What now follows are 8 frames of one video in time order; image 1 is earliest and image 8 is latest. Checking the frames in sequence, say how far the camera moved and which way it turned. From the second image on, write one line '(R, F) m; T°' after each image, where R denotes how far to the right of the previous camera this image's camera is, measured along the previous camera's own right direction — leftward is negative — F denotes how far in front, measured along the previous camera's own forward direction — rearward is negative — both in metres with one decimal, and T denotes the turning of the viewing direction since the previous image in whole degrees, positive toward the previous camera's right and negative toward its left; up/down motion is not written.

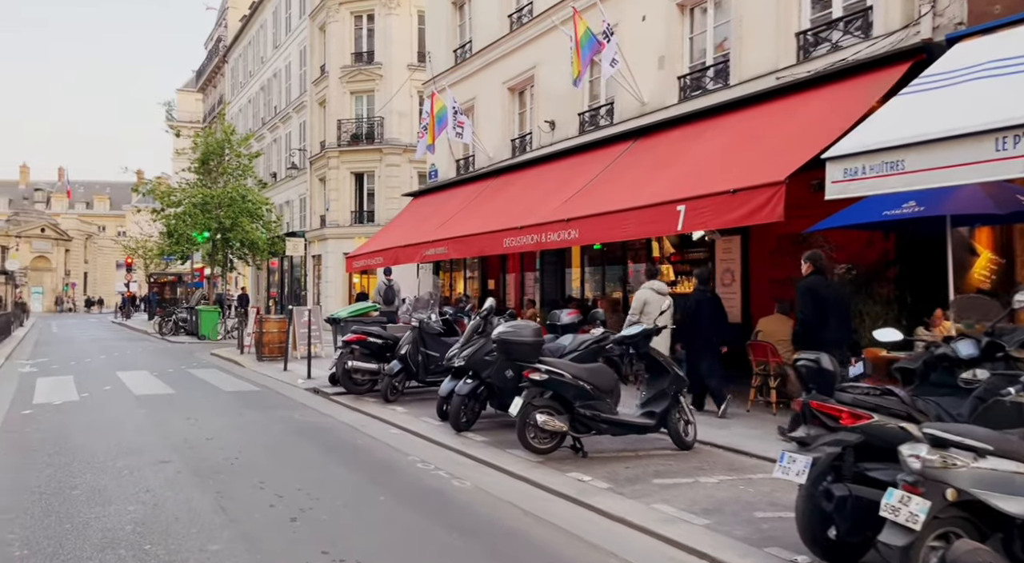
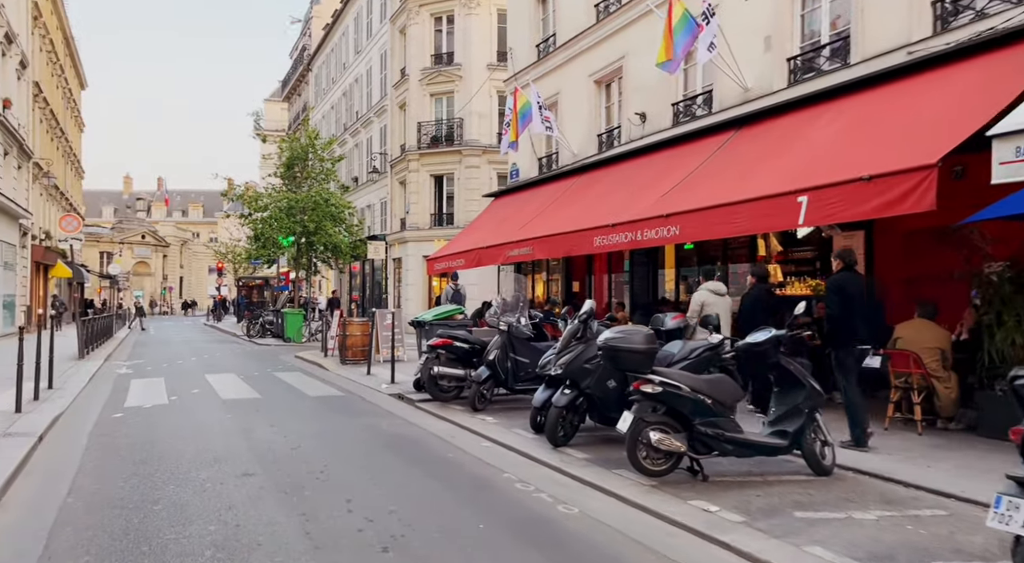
(-0.4, +0.8) m; -7°
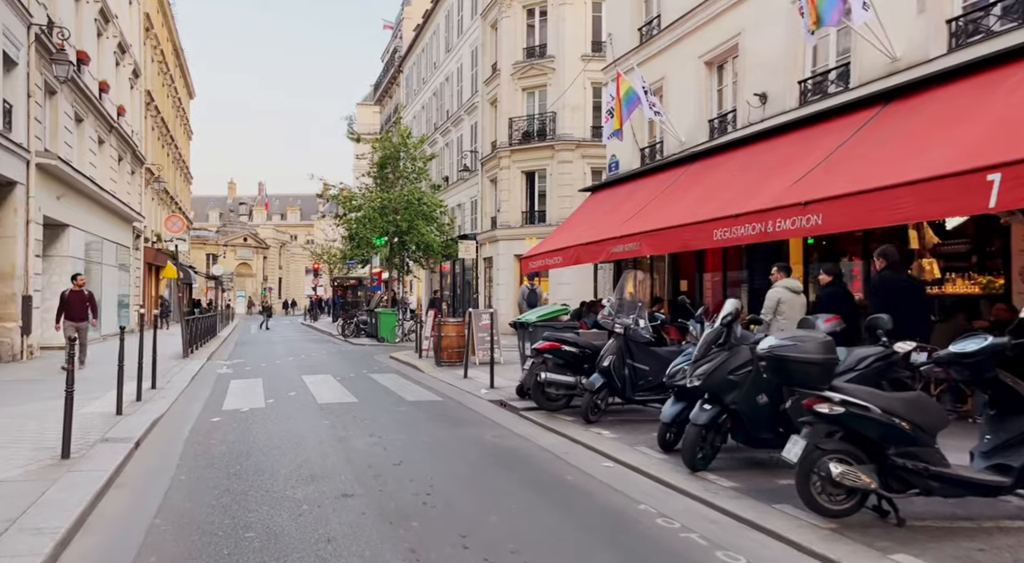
(-0.5, +1.0) m; -8°
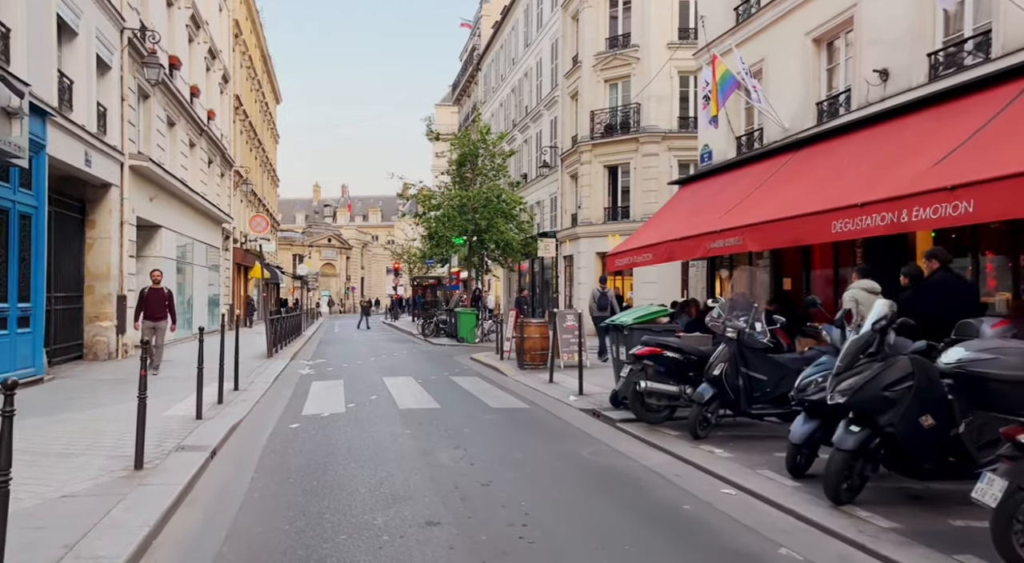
(-0.3, +0.8) m; -7°
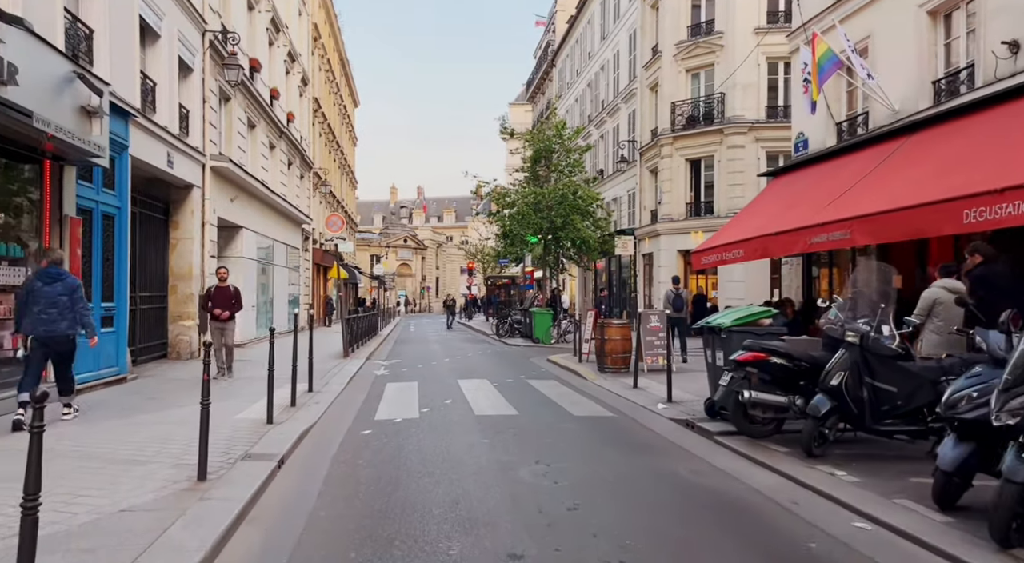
(-0.1, +0.6) m; -7°
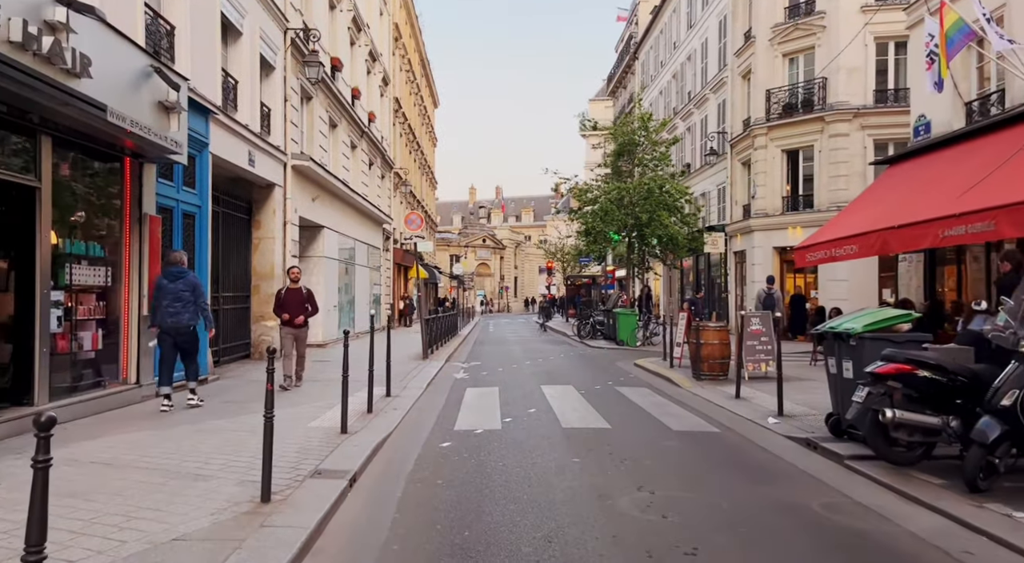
(-0.2, +0.7) m; -7°
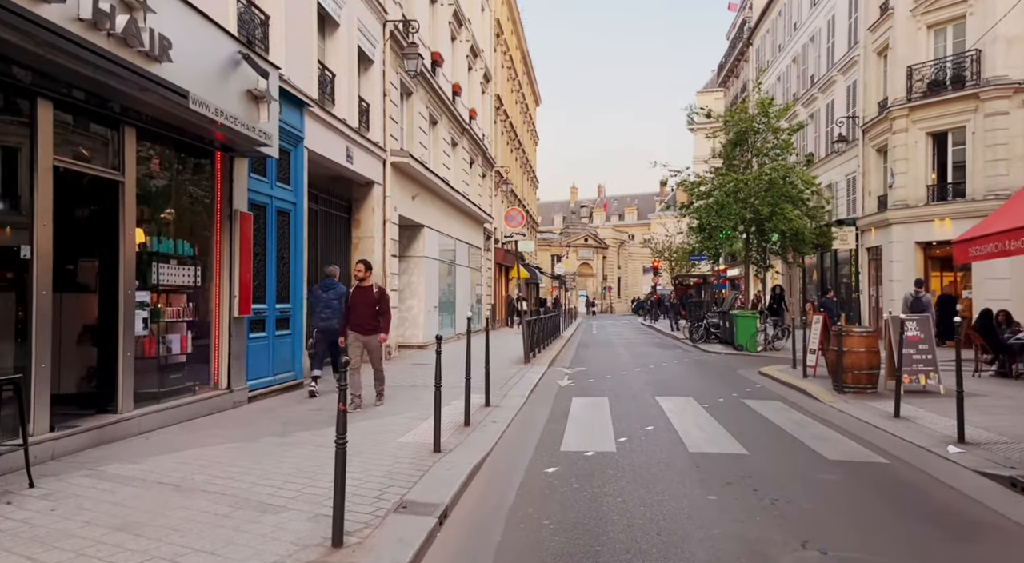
(-0.1, +0.9) m; -10°
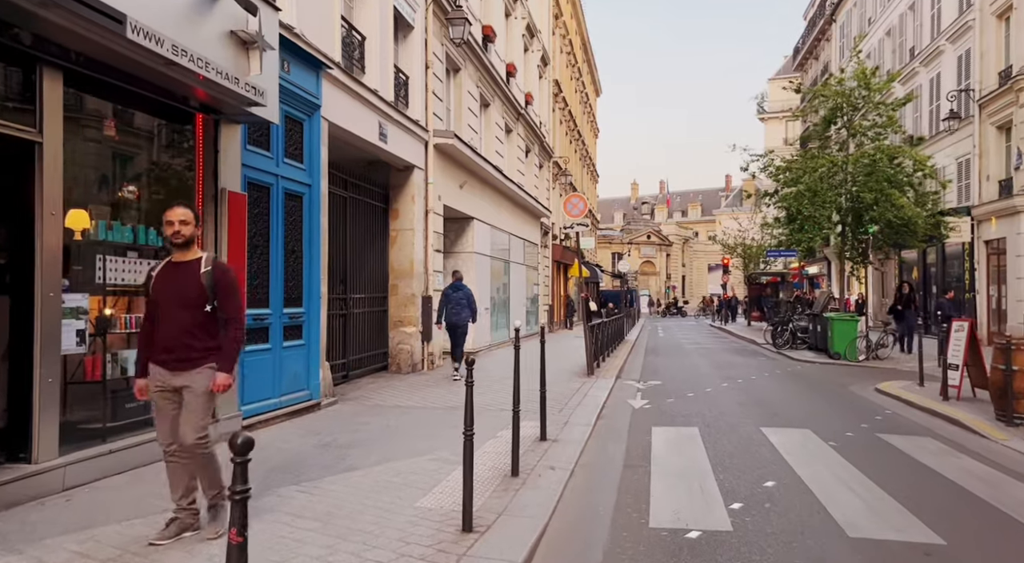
(-0.1, +1.6) m; -5°
